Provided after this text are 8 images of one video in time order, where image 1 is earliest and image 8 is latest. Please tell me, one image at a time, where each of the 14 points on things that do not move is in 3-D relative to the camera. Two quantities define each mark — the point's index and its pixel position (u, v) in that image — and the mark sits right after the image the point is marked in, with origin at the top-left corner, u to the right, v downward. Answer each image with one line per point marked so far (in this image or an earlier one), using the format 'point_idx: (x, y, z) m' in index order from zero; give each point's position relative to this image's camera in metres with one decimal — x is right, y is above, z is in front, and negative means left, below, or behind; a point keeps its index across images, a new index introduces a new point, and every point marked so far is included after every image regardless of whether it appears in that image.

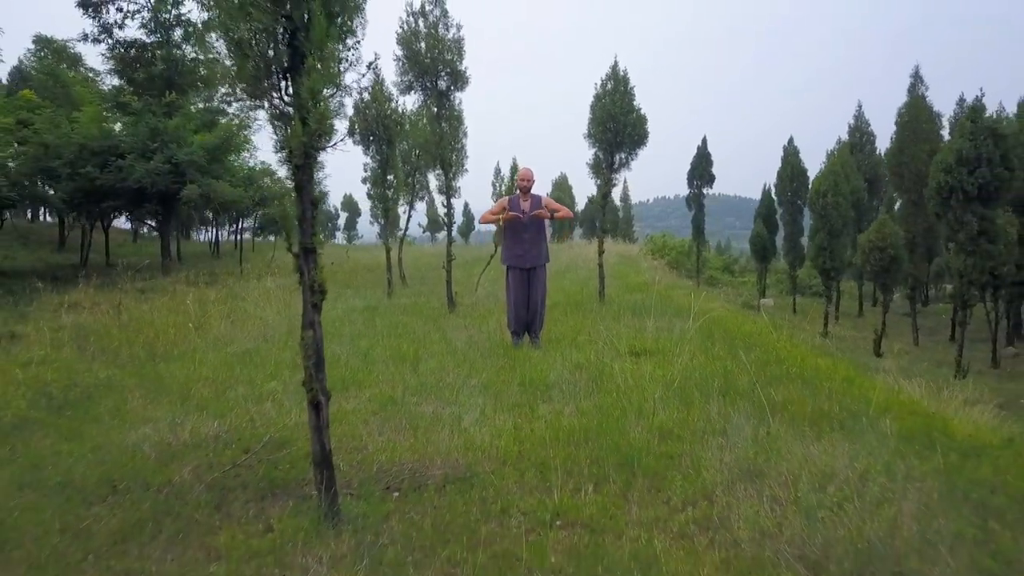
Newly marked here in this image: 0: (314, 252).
0: (-1.1, +0.2, +4.3) m
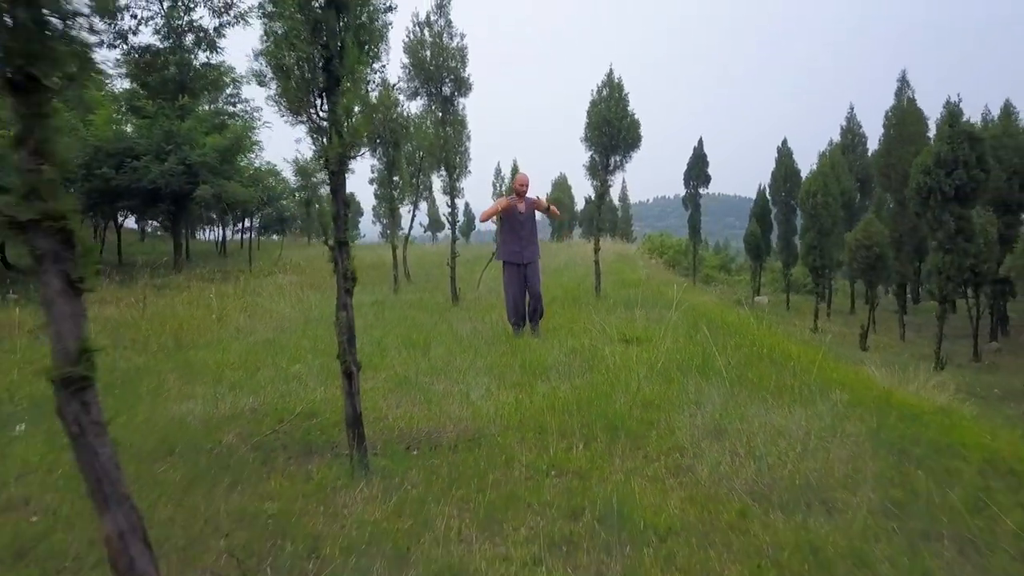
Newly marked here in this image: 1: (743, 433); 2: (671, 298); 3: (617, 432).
0: (-1.1, +0.3, +5.1) m
1: (+1.5, -0.9, +4.9) m
2: (+2.5, -0.2, +12.5) m
3: (+0.7, -1.0, +5.2) m
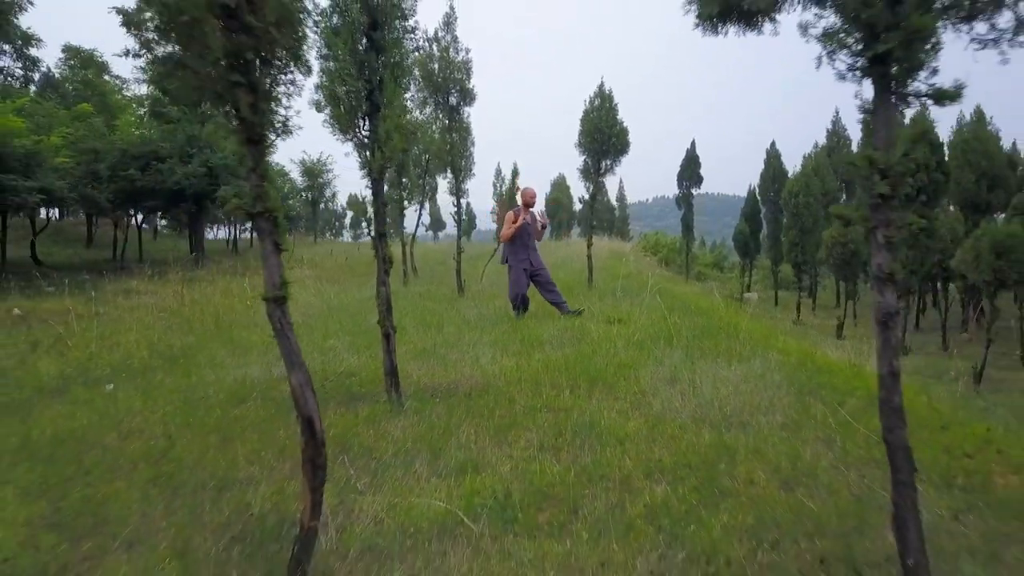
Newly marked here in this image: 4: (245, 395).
0: (-1.1, +0.4, +6.5) m
1: (+1.5, -0.7, +6.3) m
2: (+2.5, 0.0, +13.9) m
3: (+0.7, -0.8, +6.6) m
4: (-2.4, -1.0, +7.0) m
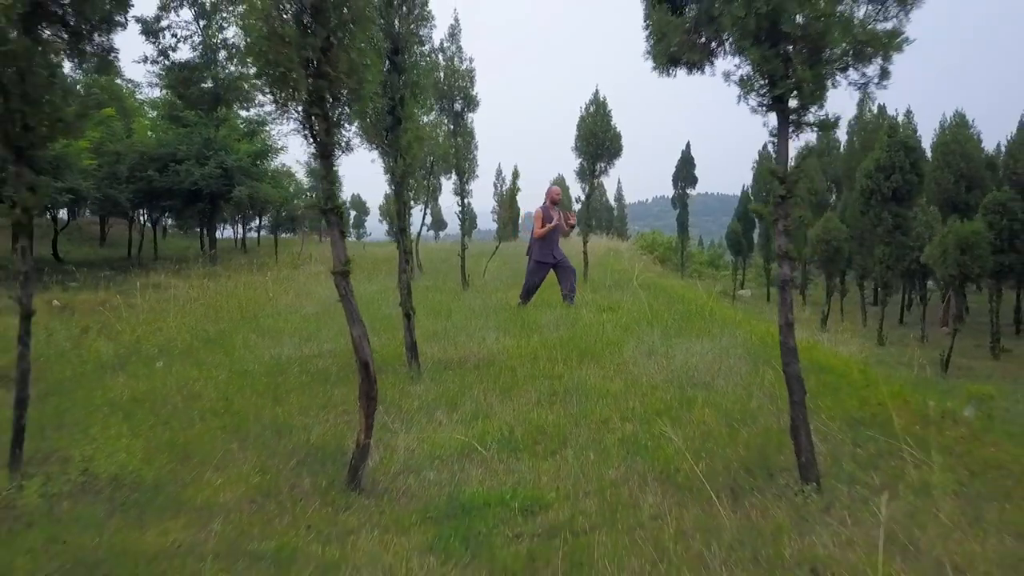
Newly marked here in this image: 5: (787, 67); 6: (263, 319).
0: (-1.0, +0.6, +7.6) m
1: (+1.5, -0.6, +7.5) m
2: (+2.6, +0.1, +15.0) m
3: (+0.7, -0.7, +7.7) m
4: (-2.4, -0.8, +8.1) m
5: (+1.4, +1.1, +4.0) m
6: (-3.9, -0.5, +12.2) m
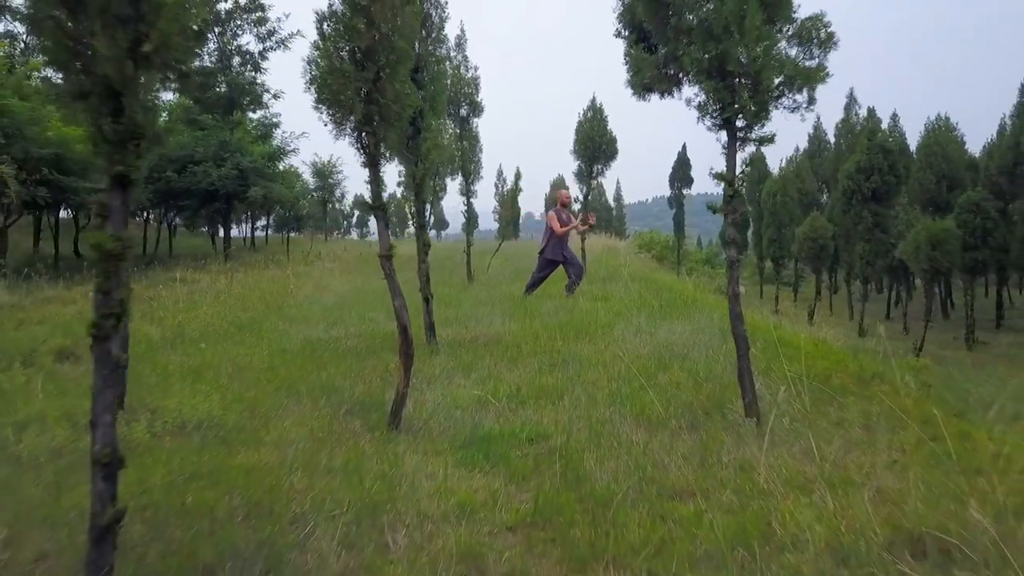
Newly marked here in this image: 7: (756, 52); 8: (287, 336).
0: (-1.0, +0.7, +8.8) m
1: (+1.5, -0.5, +8.6) m
2: (+2.6, +0.3, +16.2) m
3: (+0.8, -0.5, +8.9) m
4: (-2.3, -0.7, +9.2) m
5: (+1.5, +1.3, +5.1) m
6: (-3.9, -0.3, +13.4) m
7: (+1.6, +1.5, +5.0) m
8: (-3.0, -0.6, +10.4) m
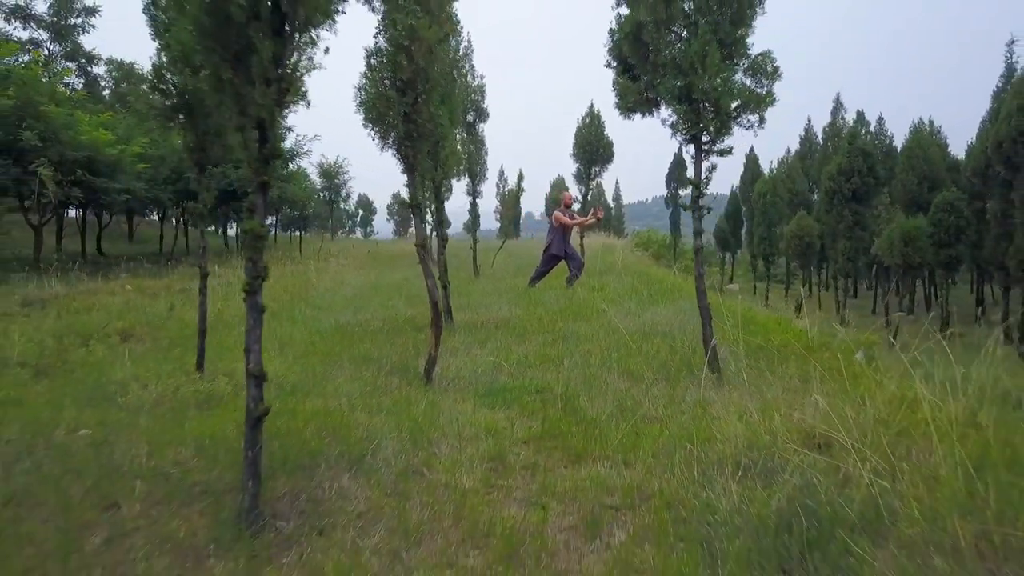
0: (-0.9, +0.8, +10.1) m
1: (+1.6, -0.3, +9.9) m
2: (+2.7, +0.4, +17.5) m
3: (+0.9, -0.4, +10.2) m
4: (-2.2, -0.5, +10.5) m
5: (+1.6, +1.4, +6.5) m
6: (-3.8, -0.2, +14.7) m
7: (+1.7, +1.7, +6.3) m
8: (-2.9, -0.5, +11.7) m
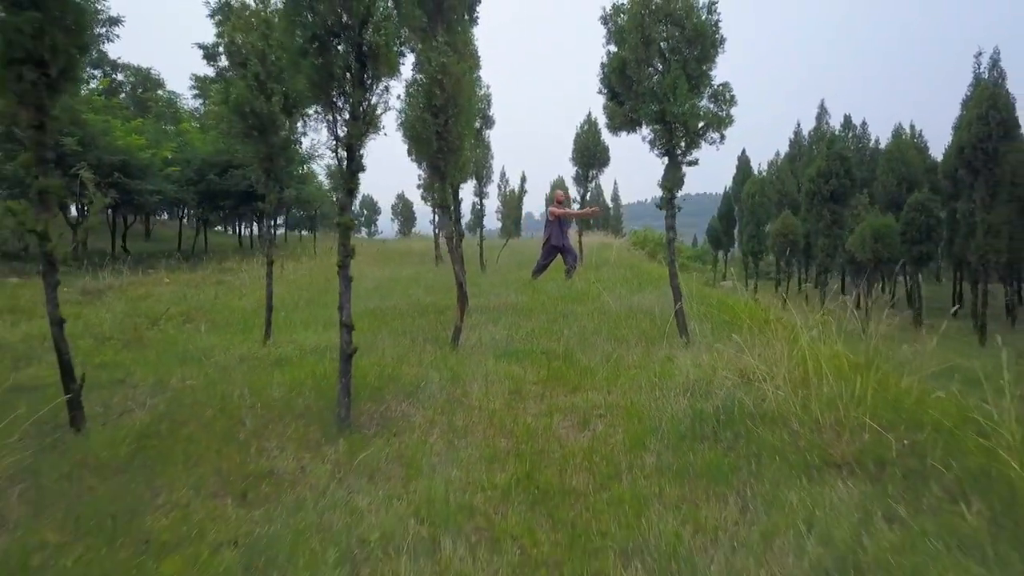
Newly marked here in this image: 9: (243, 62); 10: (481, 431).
0: (-0.8, +1.0, +11.8) m
1: (+1.8, -0.2, +11.6) m
2: (+2.8, +0.6, +19.2) m
3: (+1.0, -0.2, +11.9) m
4: (-2.1, -0.4, +12.2) m
5: (+1.7, +1.6, +8.1) m
6: (-3.7, 0.0, +16.4) m
7: (+1.8, +1.8, +7.9) m
8: (-2.8, -0.3, +13.4) m
9: (-3.1, +2.6, +8.9) m
10: (-0.2, -1.0, +5.3) m
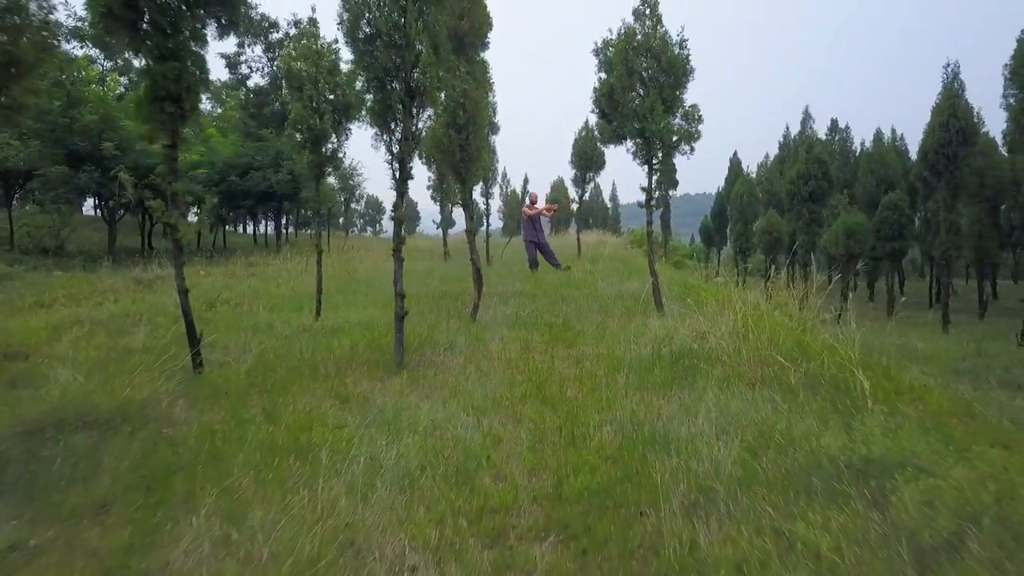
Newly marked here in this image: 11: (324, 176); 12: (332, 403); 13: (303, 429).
0: (-0.7, +1.2, +13.7) m
1: (+1.9, +0.1, +13.5) m
2: (+2.9, +0.8, +21.0) m
3: (+1.1, 0.0, +13.8) m
4: (-2.0, -0.2, +14.1) m
5: (+1.8, +1.8, +10.0) m
6: (-3.6, +0.2, +18.3) m
7: (+1.9, +2.0, +9.8) m
8: (-2.7, -0.1, +15.3) m
9: (-3.0, +2.8, +10.8) m
10: (-0.1, -0.8, +7.2) m
11: (-2.7, +1.6, +11.1) m
12: (-1.4, -0.9, +6.1) m
13: (-1.4, -1.0, +5.2) m
